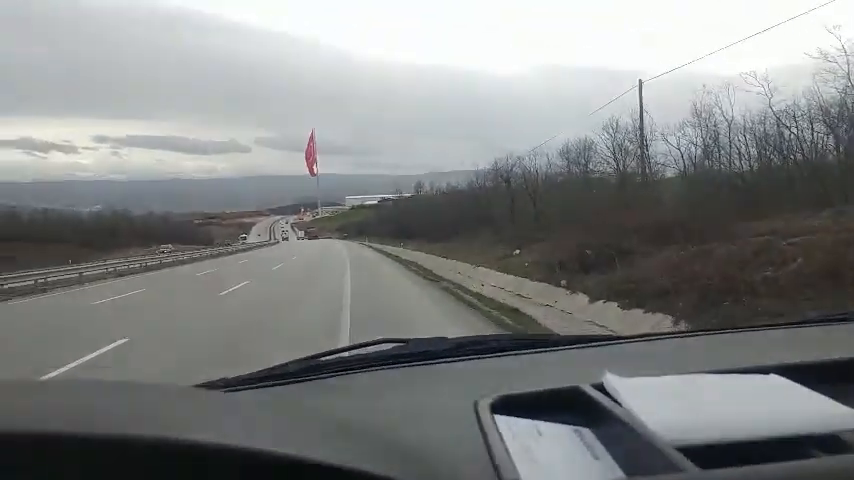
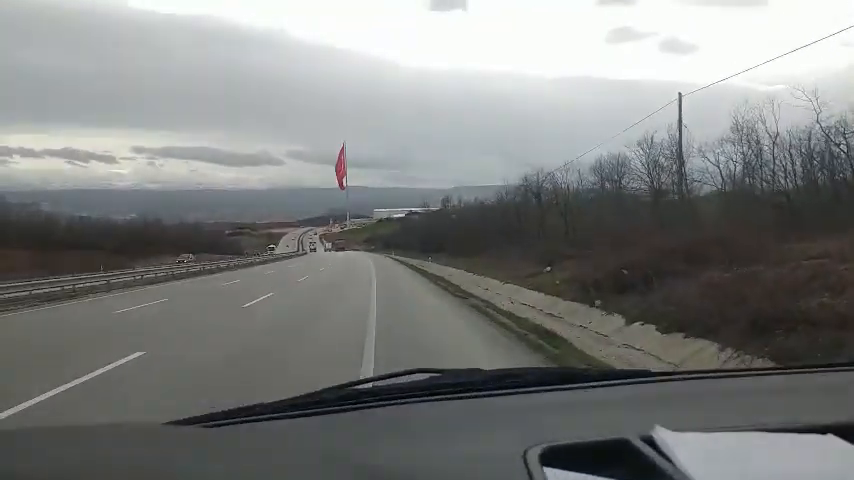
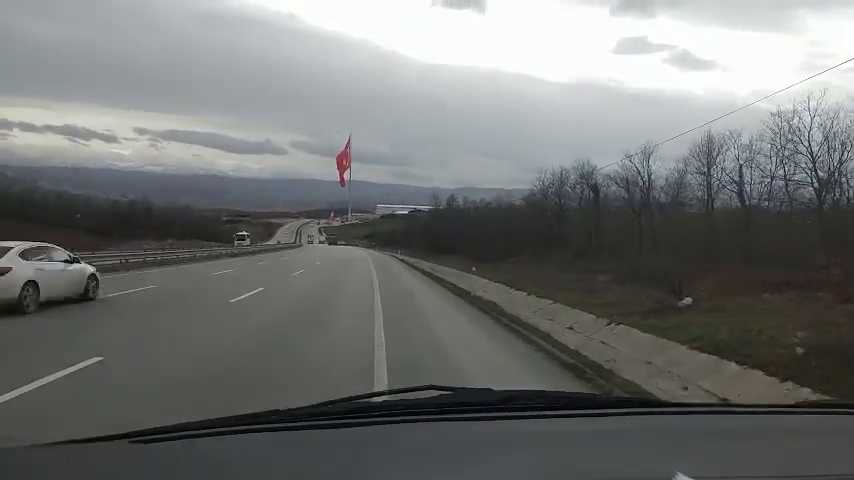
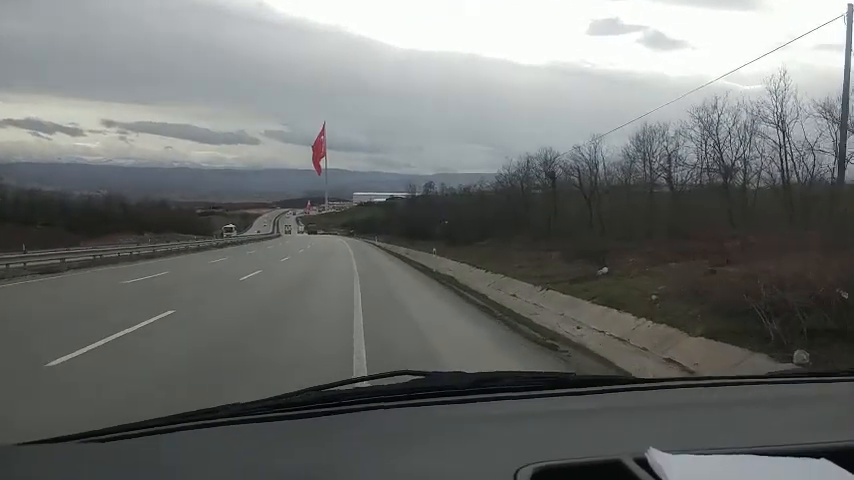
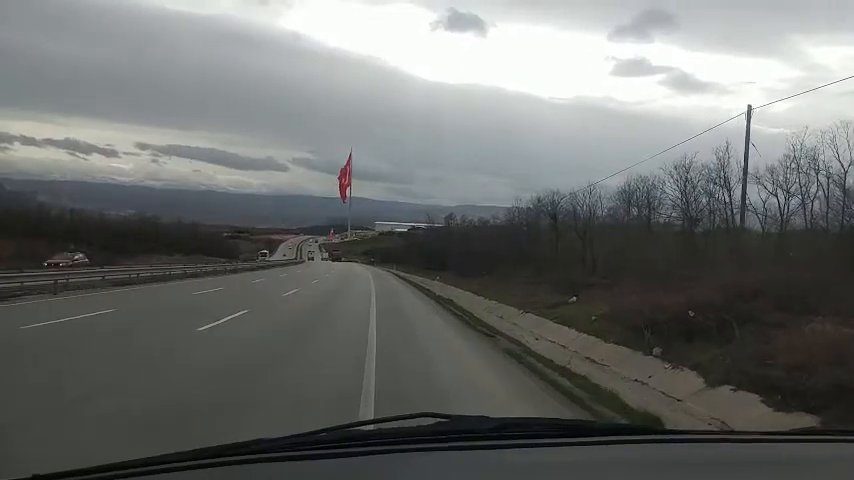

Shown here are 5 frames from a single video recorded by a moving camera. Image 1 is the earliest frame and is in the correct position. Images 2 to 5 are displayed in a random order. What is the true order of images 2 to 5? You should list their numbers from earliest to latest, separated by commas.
2, 5, 4, 3
